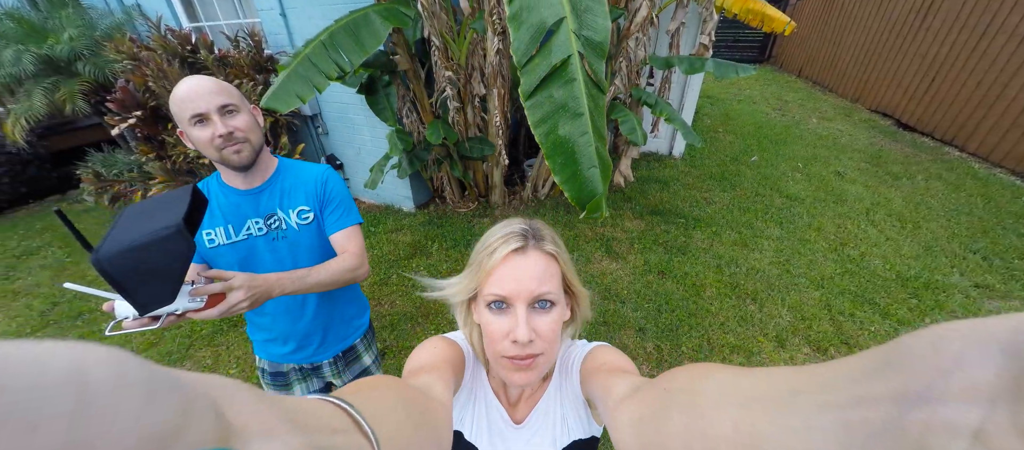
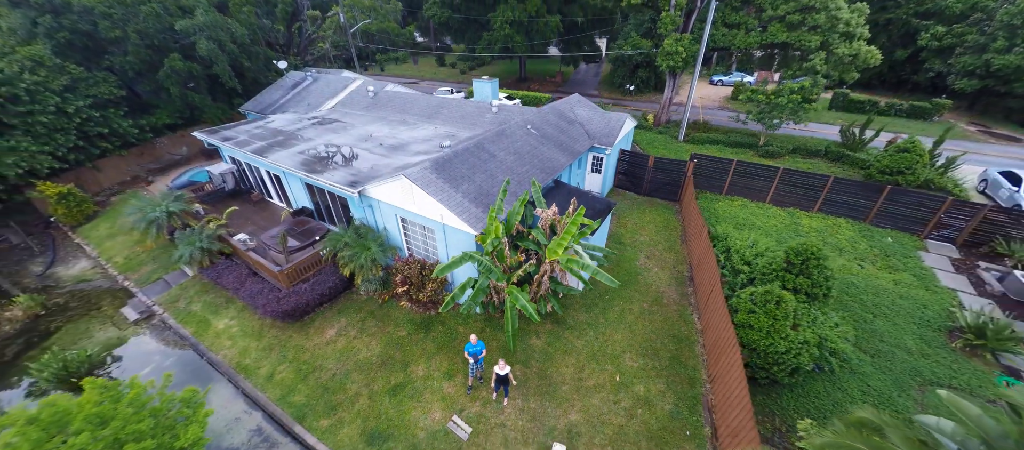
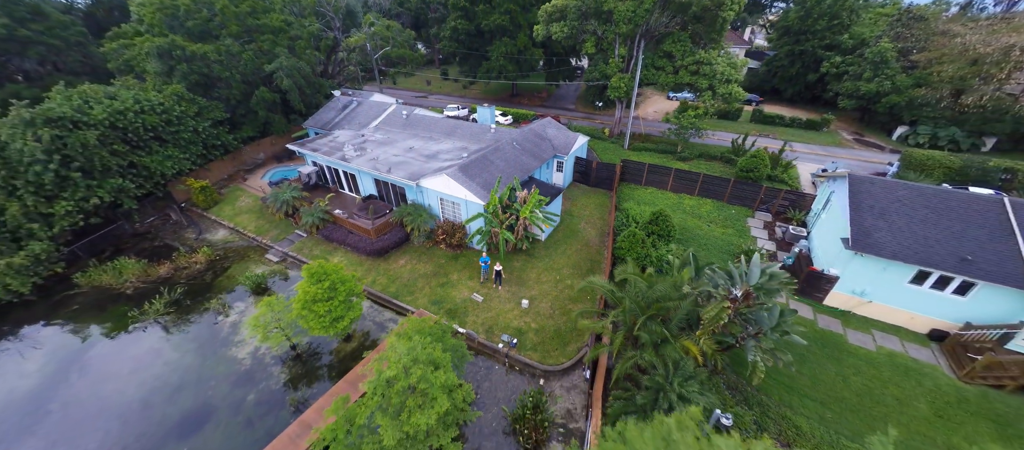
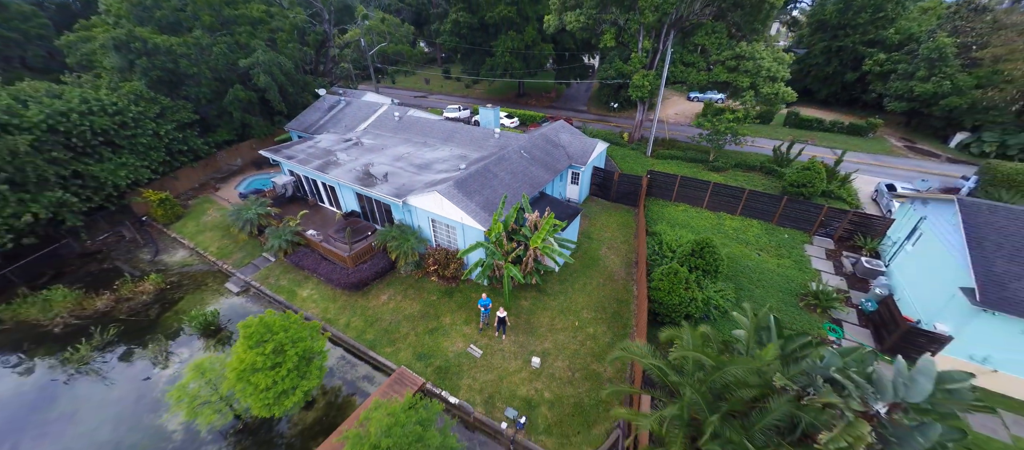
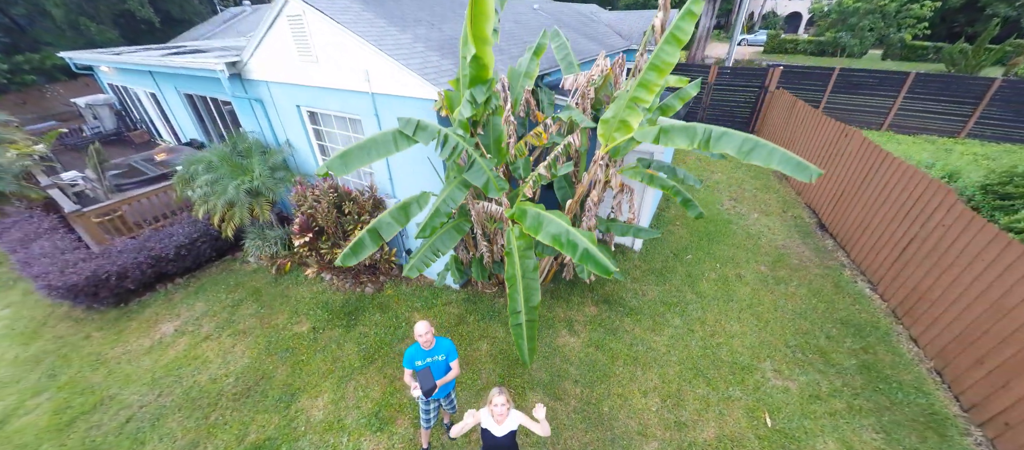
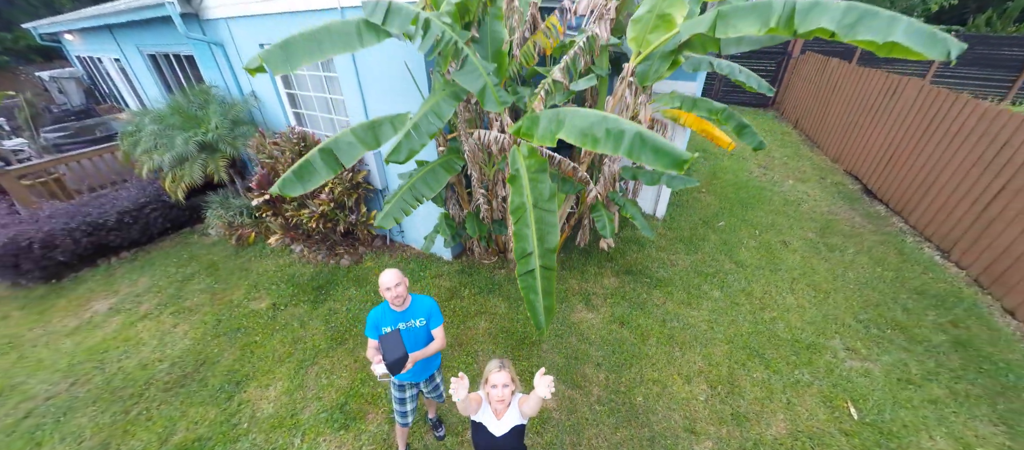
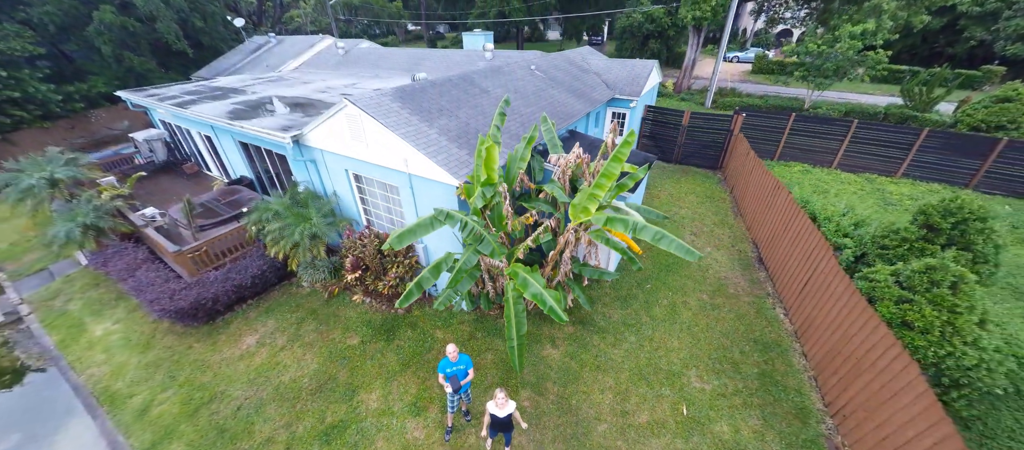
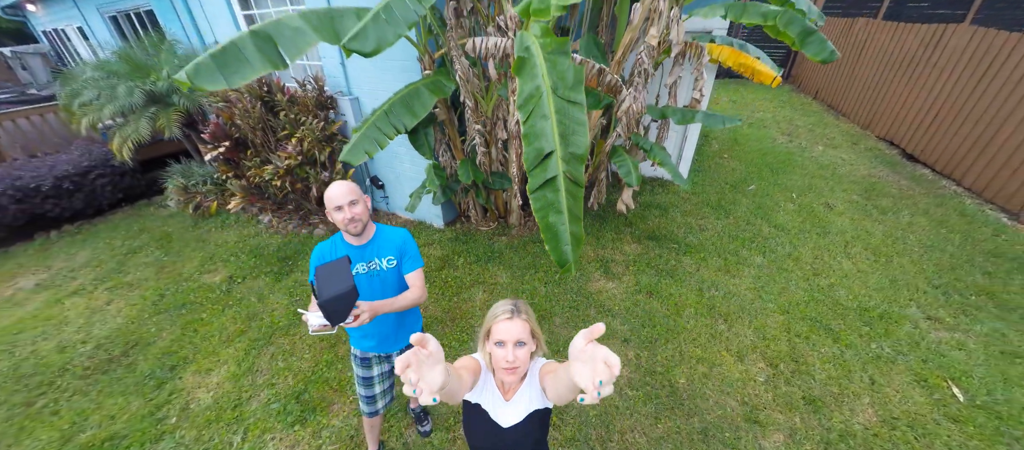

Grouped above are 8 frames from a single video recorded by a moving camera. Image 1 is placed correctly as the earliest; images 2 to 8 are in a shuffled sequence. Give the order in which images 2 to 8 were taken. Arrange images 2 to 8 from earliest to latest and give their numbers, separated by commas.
8, 6, 5, 7, 2, 4, 3
